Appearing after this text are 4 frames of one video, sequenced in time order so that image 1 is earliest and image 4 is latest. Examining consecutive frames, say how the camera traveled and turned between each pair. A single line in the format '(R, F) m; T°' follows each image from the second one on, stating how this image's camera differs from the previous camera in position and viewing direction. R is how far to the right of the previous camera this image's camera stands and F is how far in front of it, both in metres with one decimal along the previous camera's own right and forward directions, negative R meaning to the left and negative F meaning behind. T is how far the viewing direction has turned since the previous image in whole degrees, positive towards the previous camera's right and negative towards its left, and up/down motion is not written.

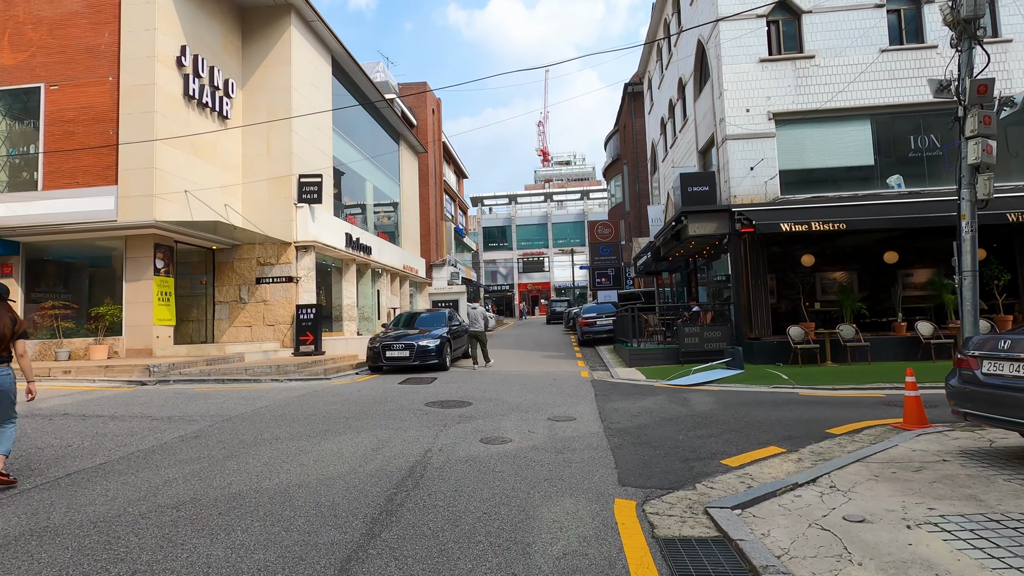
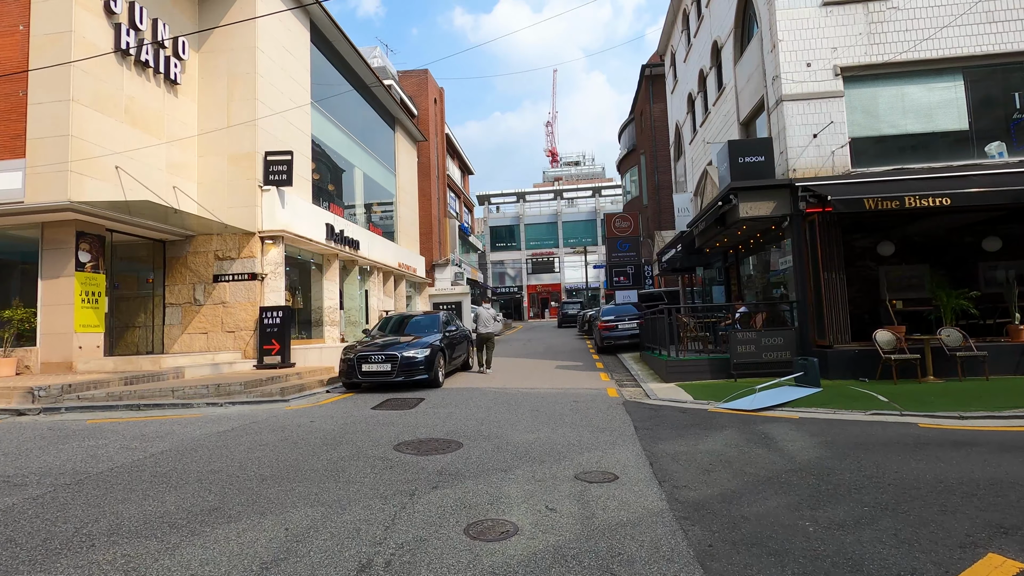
(0.0, +2.7) m; -1°
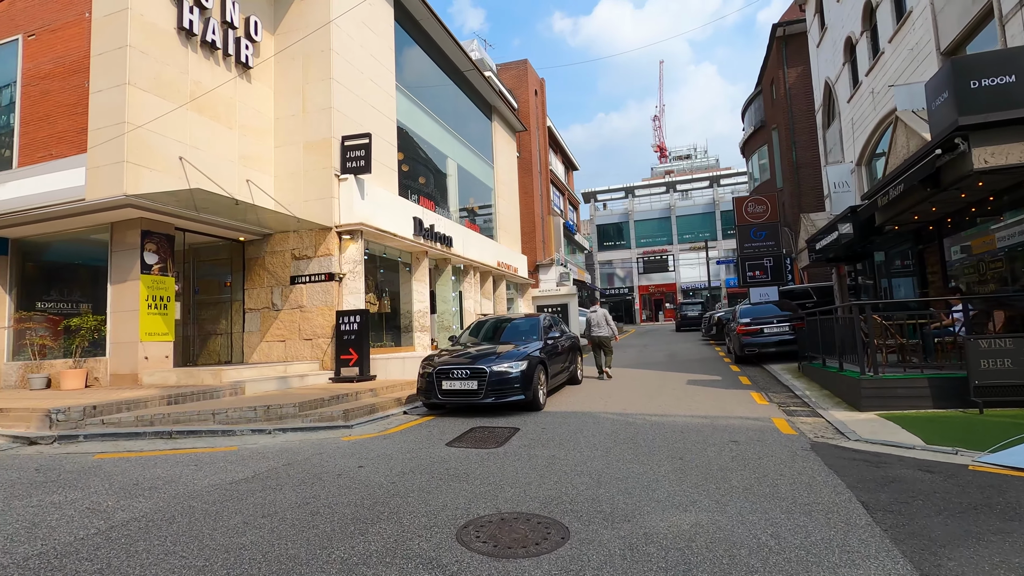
(-0.2, +2.5) m; -11°
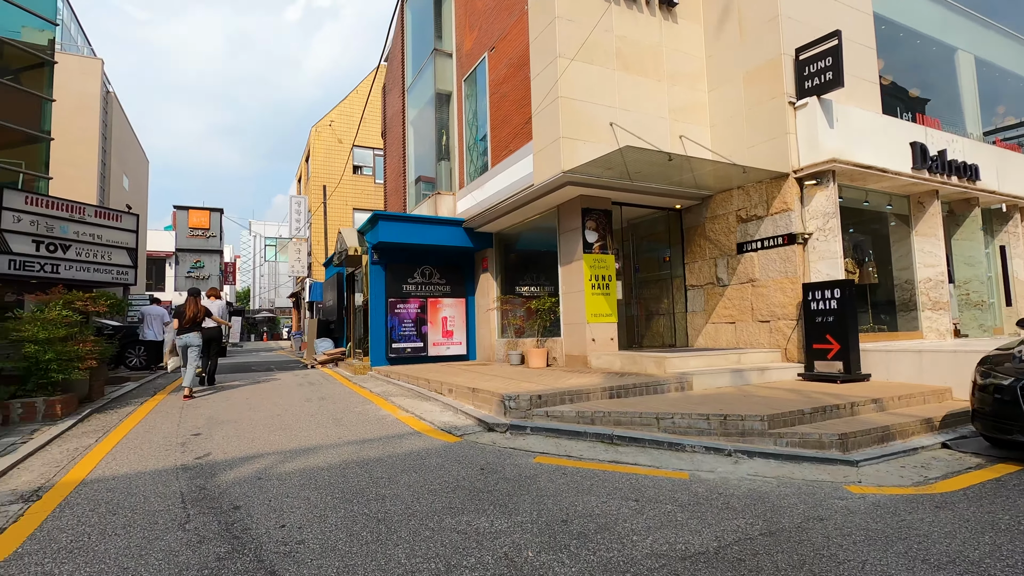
(-1.1, +2.1) m; -45°
